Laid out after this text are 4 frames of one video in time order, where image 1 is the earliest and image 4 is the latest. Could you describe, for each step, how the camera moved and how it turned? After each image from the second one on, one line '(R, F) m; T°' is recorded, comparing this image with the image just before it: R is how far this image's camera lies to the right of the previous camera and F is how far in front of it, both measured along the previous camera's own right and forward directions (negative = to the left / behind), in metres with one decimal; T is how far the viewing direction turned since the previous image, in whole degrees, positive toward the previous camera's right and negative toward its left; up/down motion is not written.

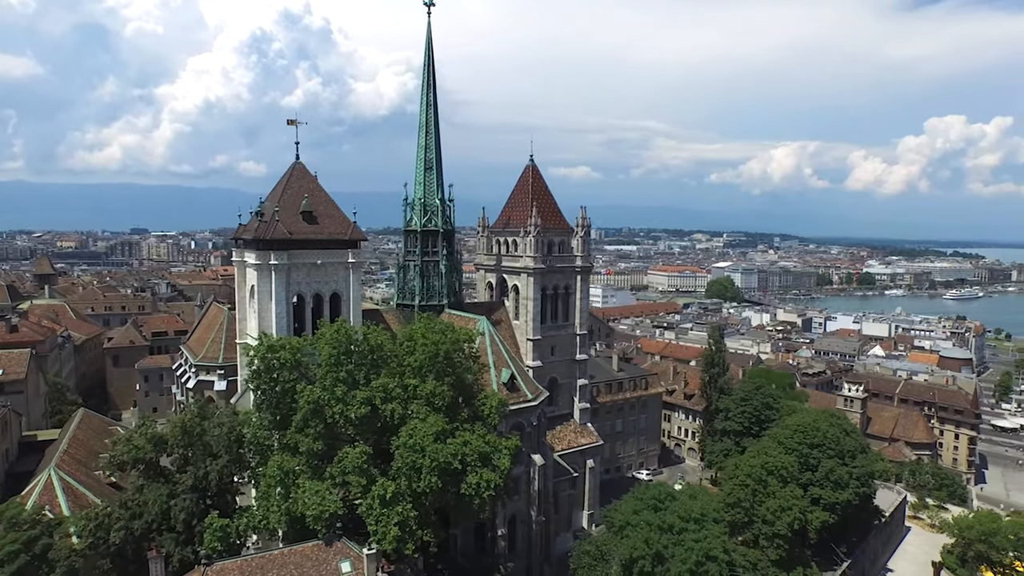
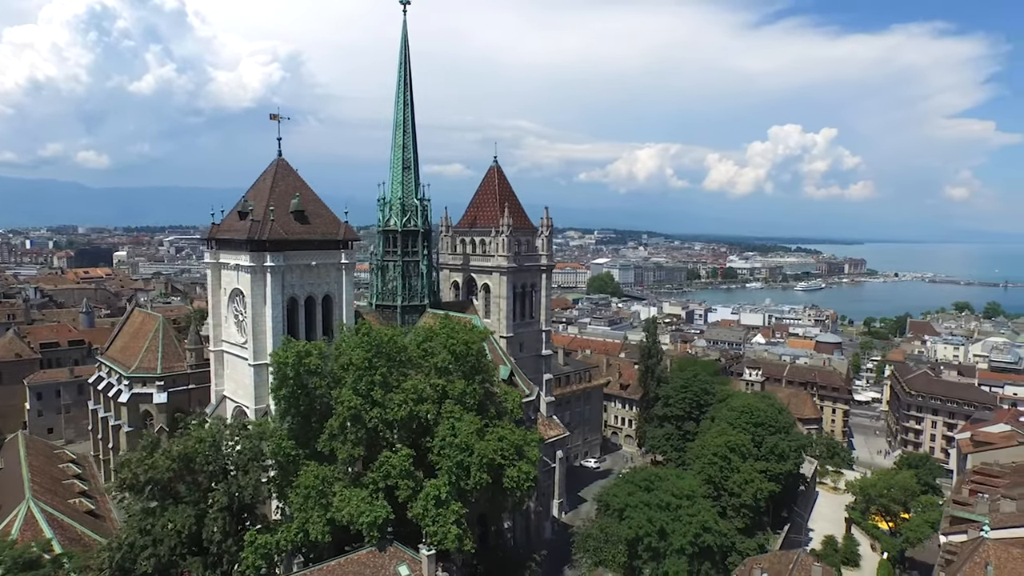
(-5.9, -0.2) m; +11°
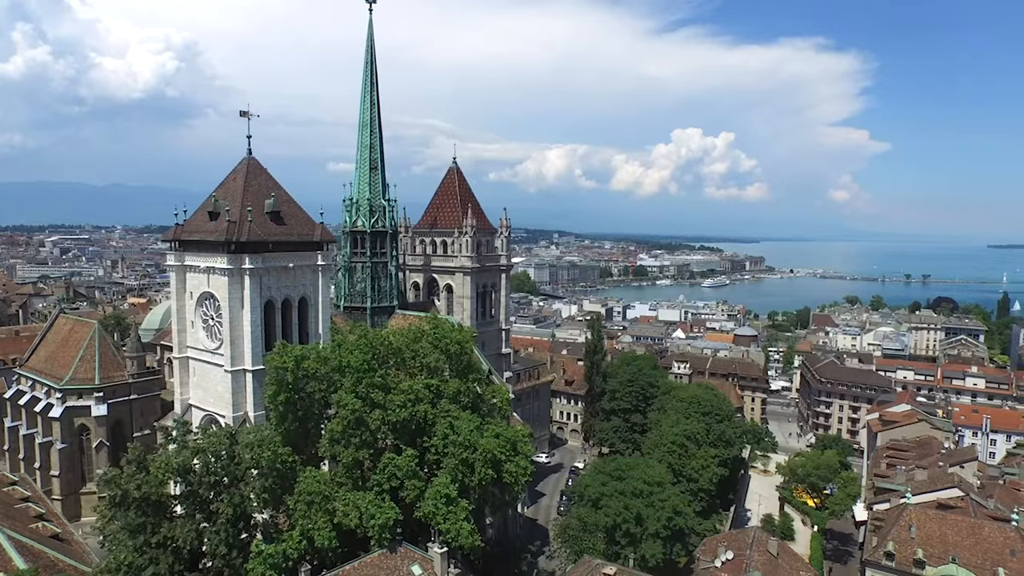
(-3.2, -0.4) m; +8°
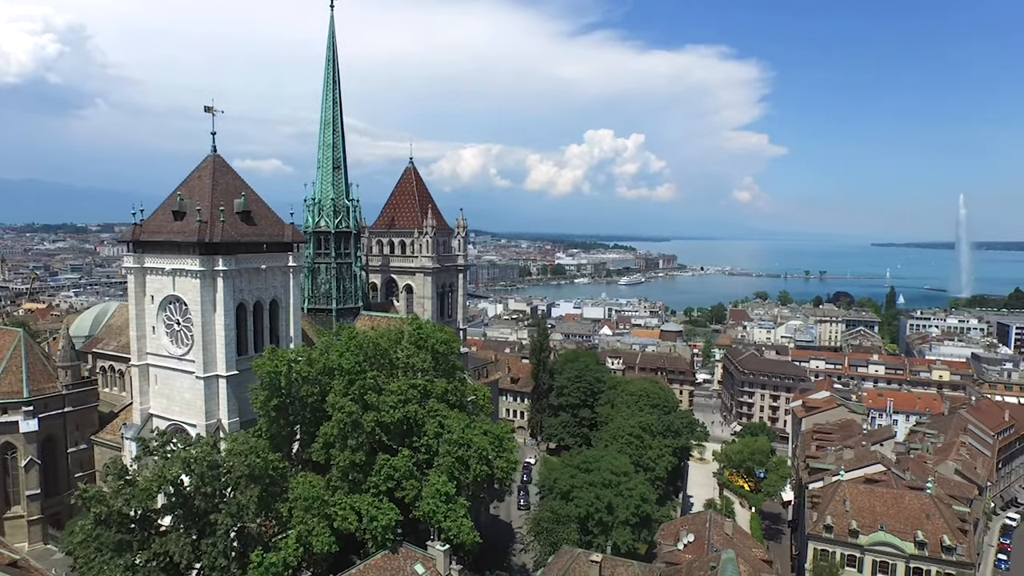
(-2.8, -0.3) m; +8°
